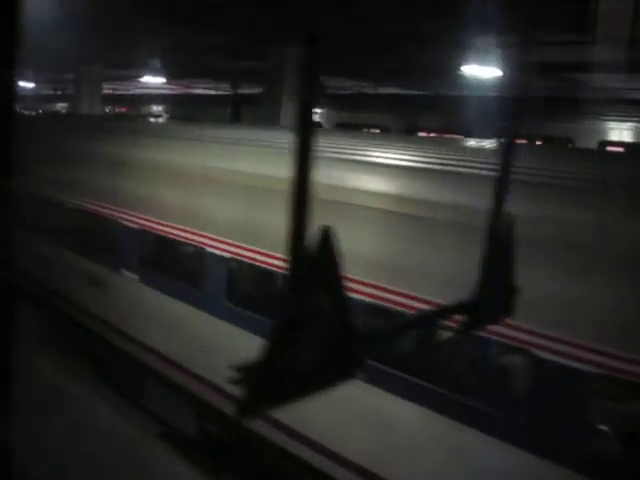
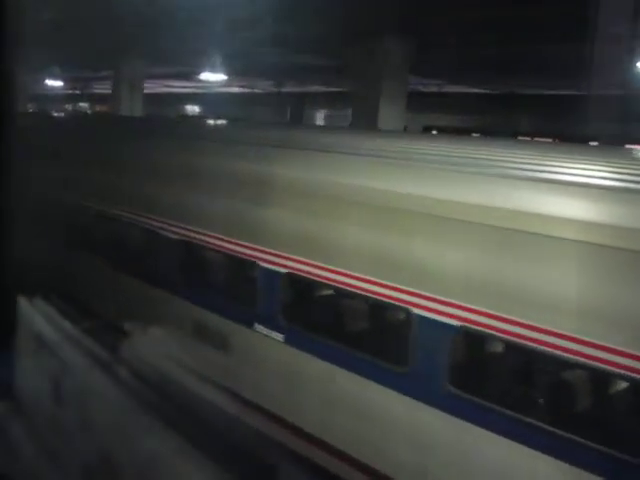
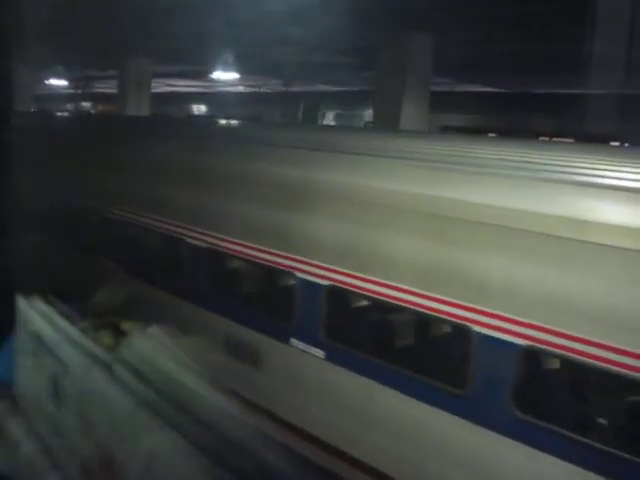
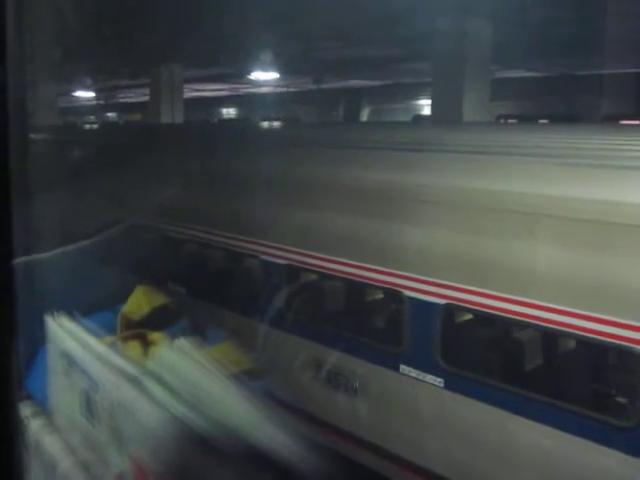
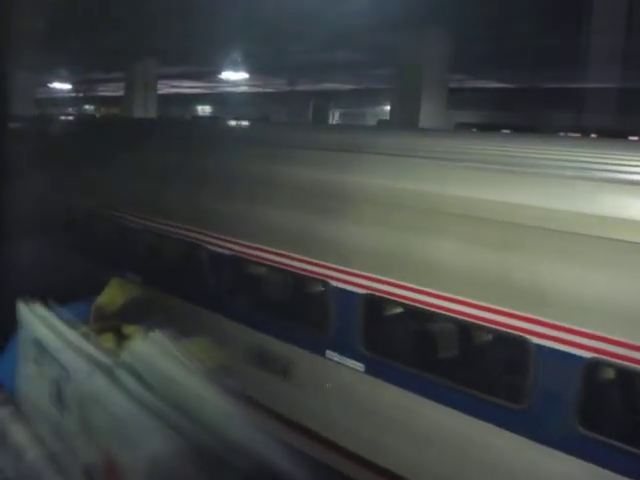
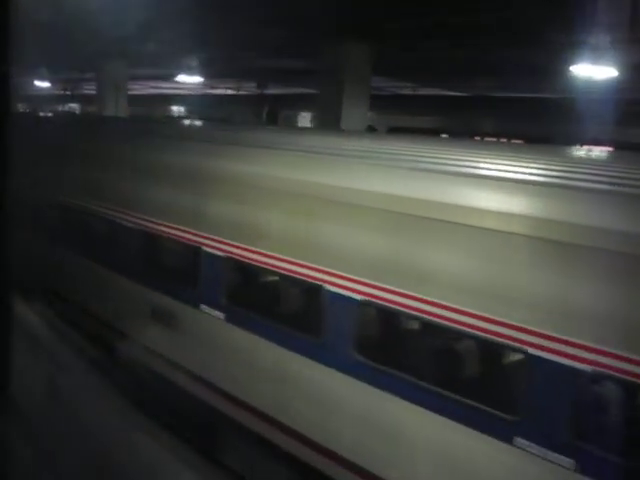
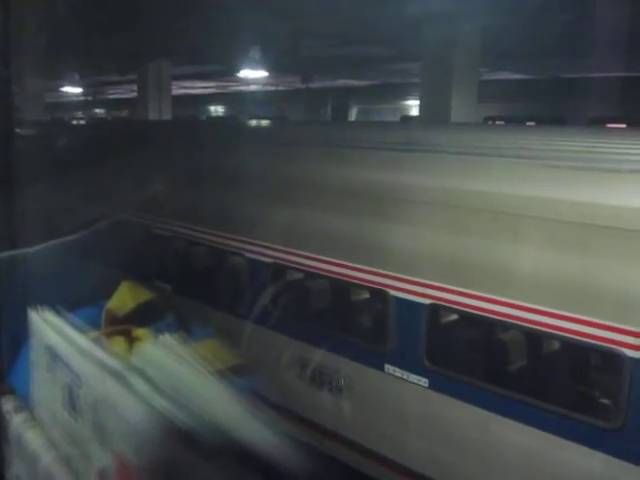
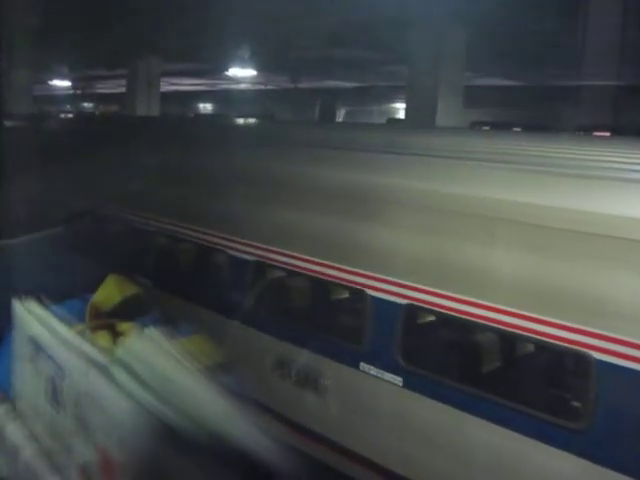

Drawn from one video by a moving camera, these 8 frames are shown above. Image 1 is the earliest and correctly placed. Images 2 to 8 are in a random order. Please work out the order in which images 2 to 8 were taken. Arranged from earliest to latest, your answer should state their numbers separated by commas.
6, 2, 3, 5, 8, 4, 7
